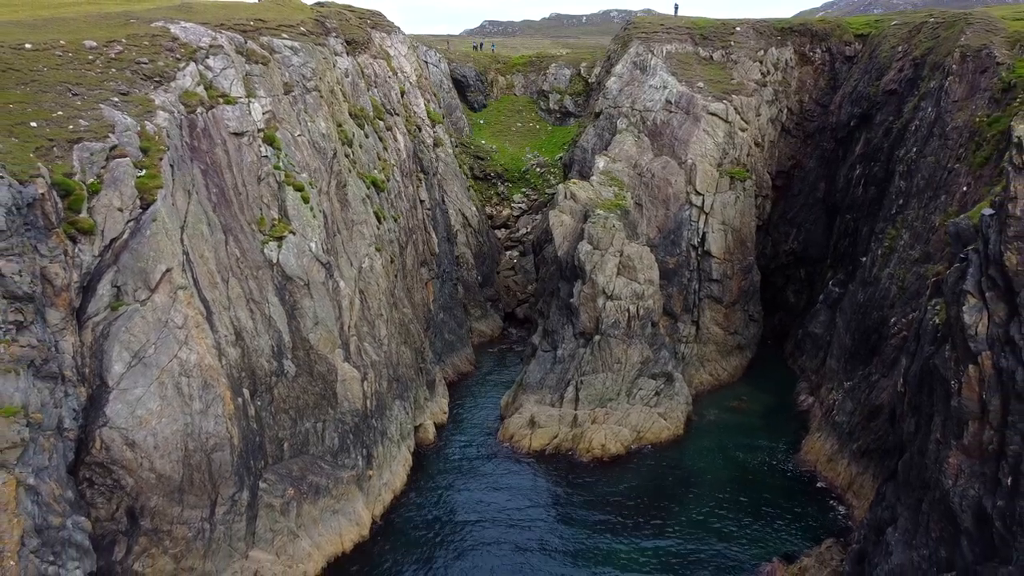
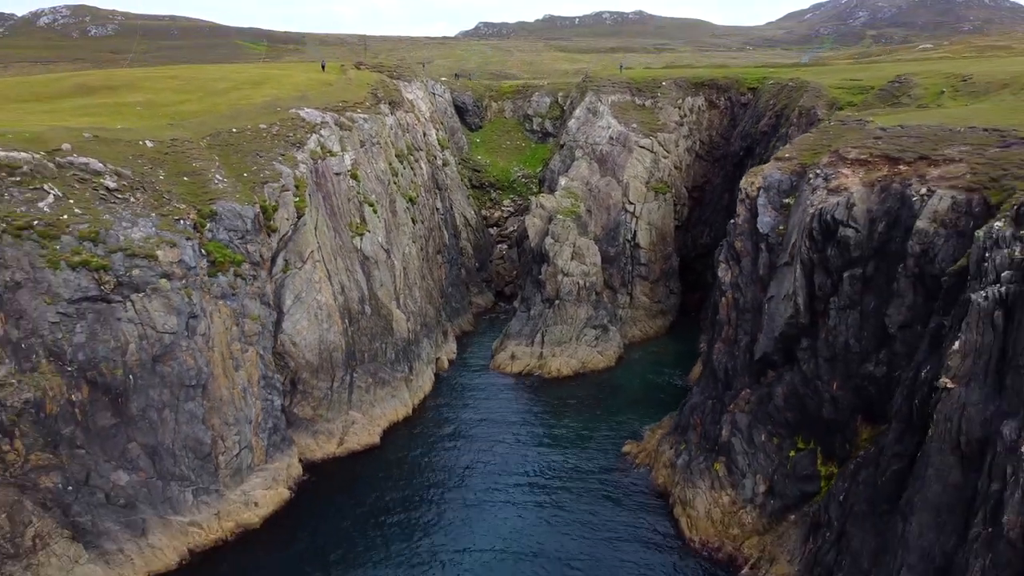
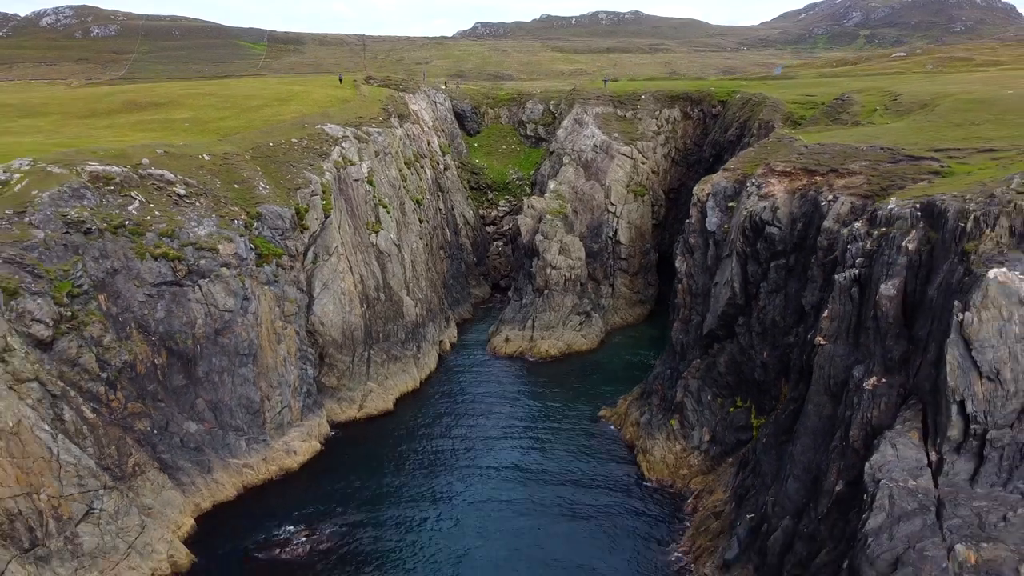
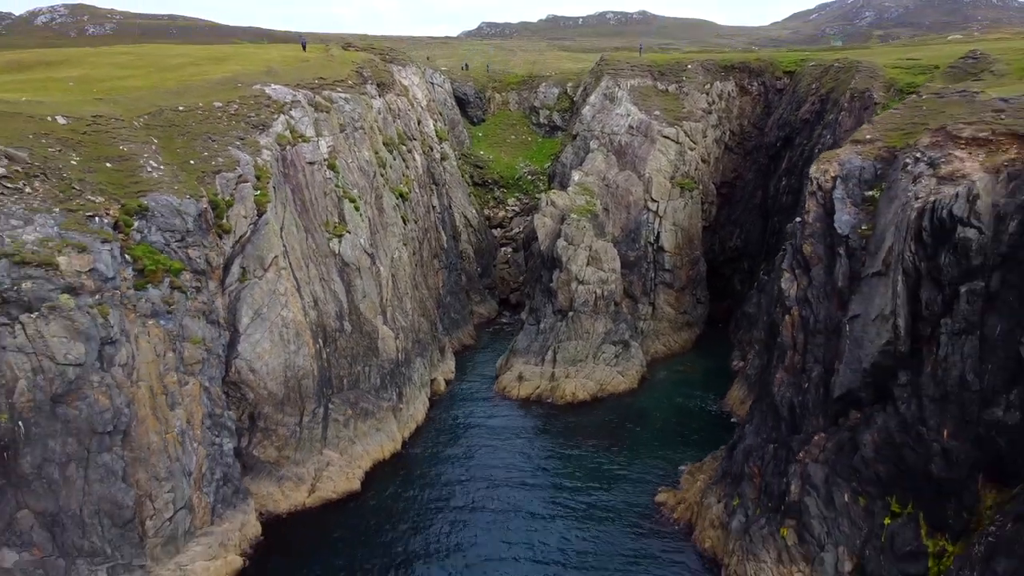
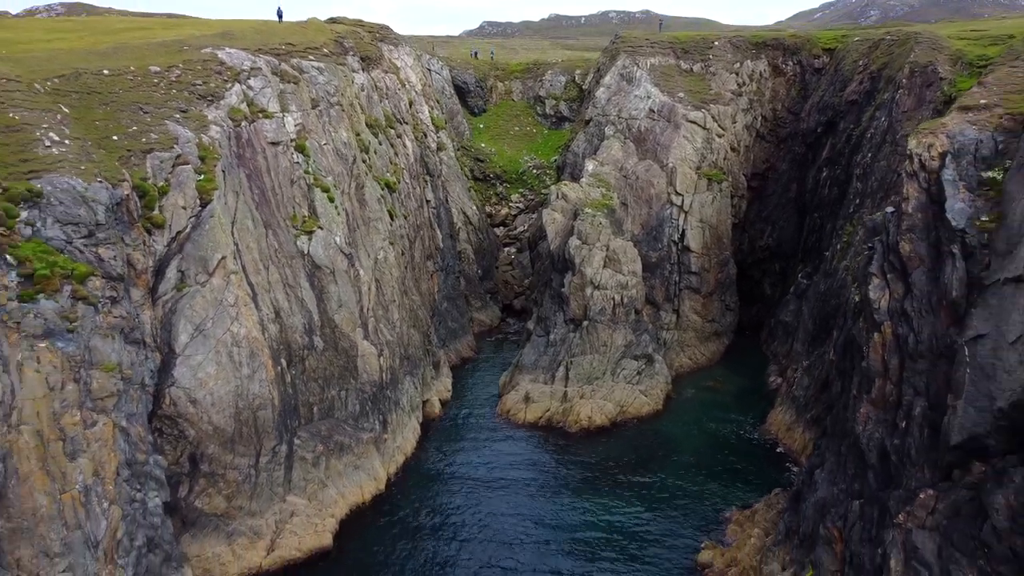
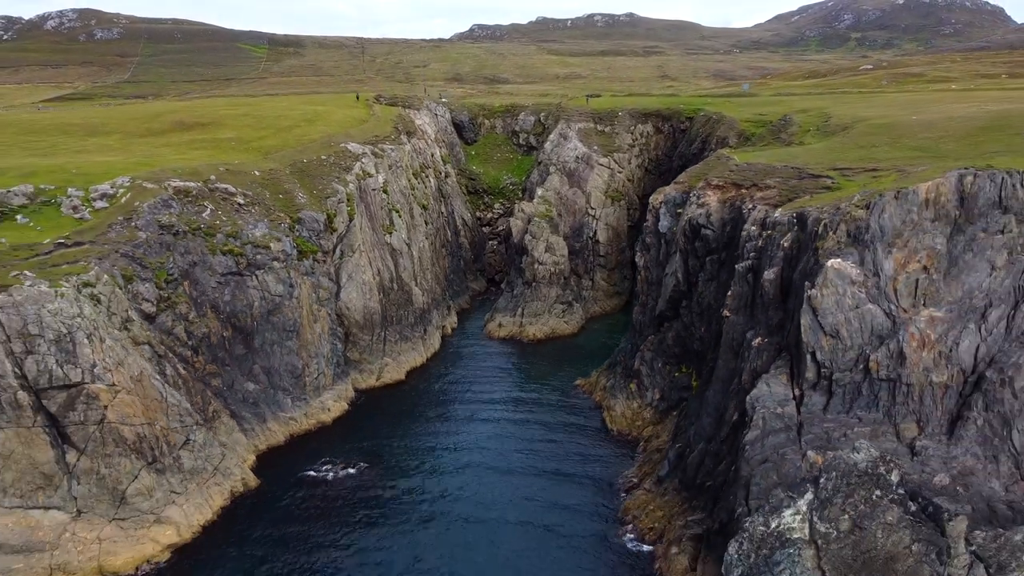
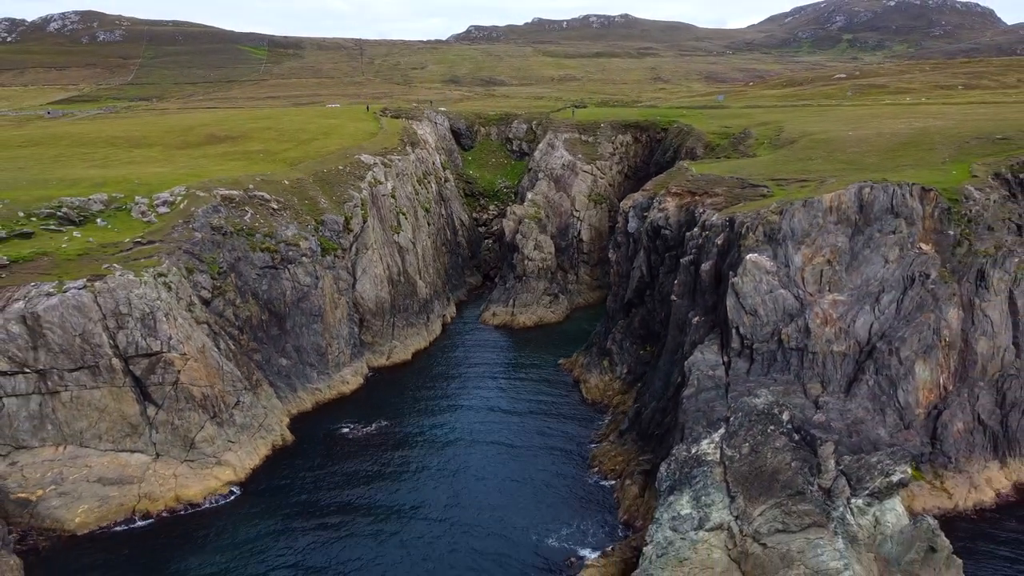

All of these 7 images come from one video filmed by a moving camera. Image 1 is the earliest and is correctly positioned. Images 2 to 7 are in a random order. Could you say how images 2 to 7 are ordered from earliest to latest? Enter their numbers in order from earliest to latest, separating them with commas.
5, 4, 2, 3, 6, 7
